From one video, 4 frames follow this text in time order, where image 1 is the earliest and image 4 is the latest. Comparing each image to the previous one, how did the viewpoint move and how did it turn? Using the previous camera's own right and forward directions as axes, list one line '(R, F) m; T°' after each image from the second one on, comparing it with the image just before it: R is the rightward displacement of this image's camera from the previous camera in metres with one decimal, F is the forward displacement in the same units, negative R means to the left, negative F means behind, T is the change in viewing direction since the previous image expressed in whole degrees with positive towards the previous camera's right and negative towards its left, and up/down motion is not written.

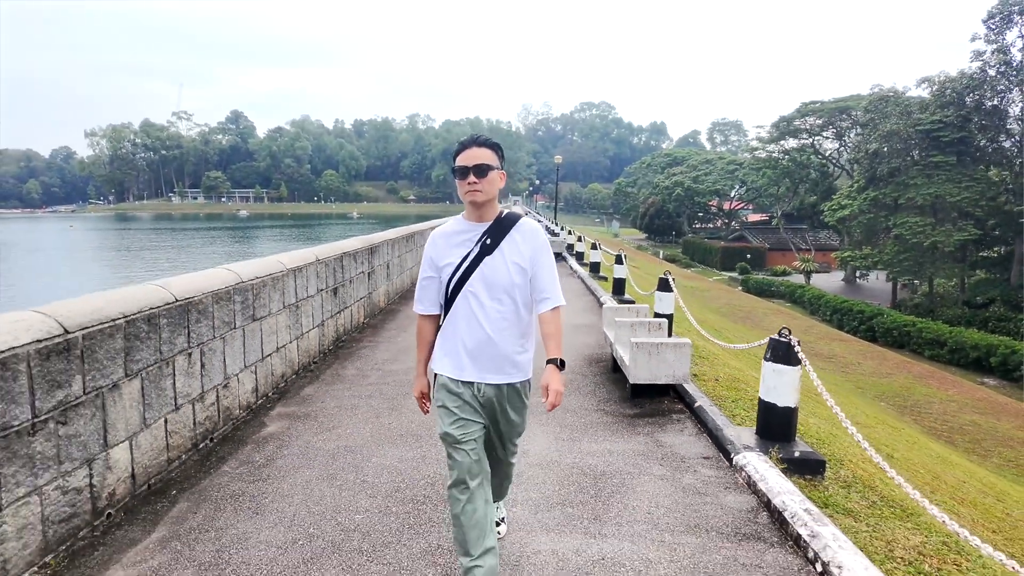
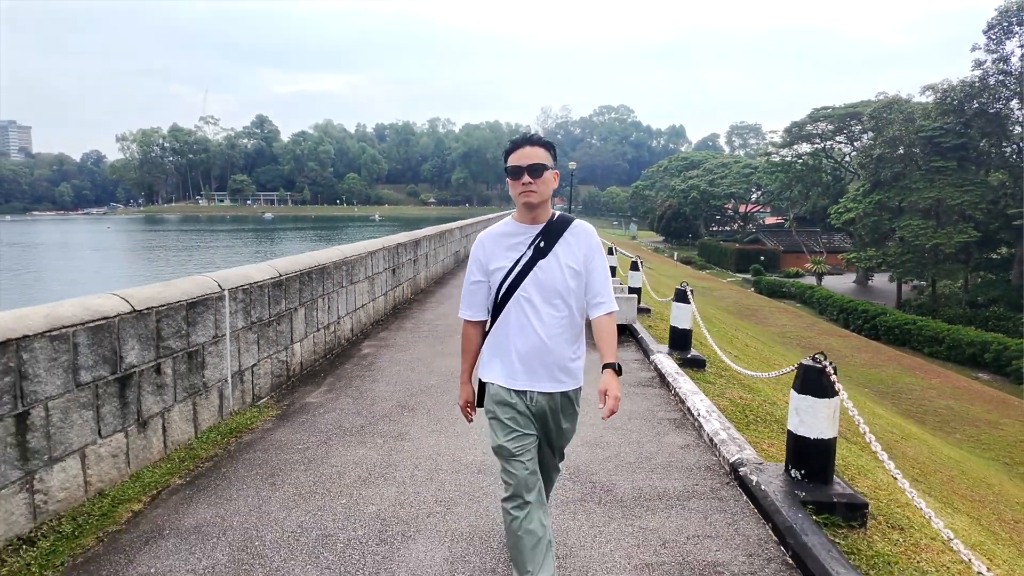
(+0.1, -2.5) m; -2°
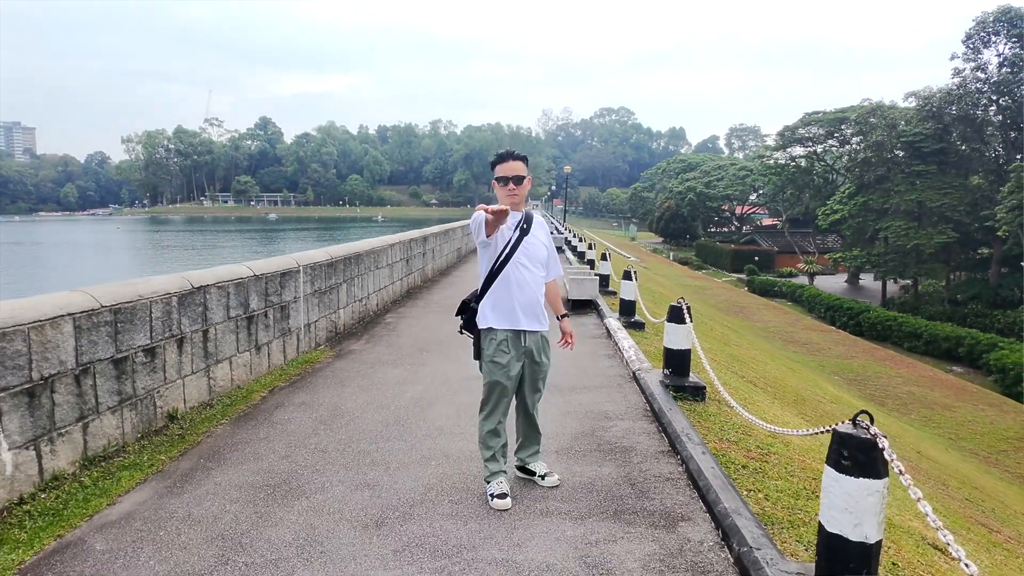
(+0.2, -2.1) m; 0°
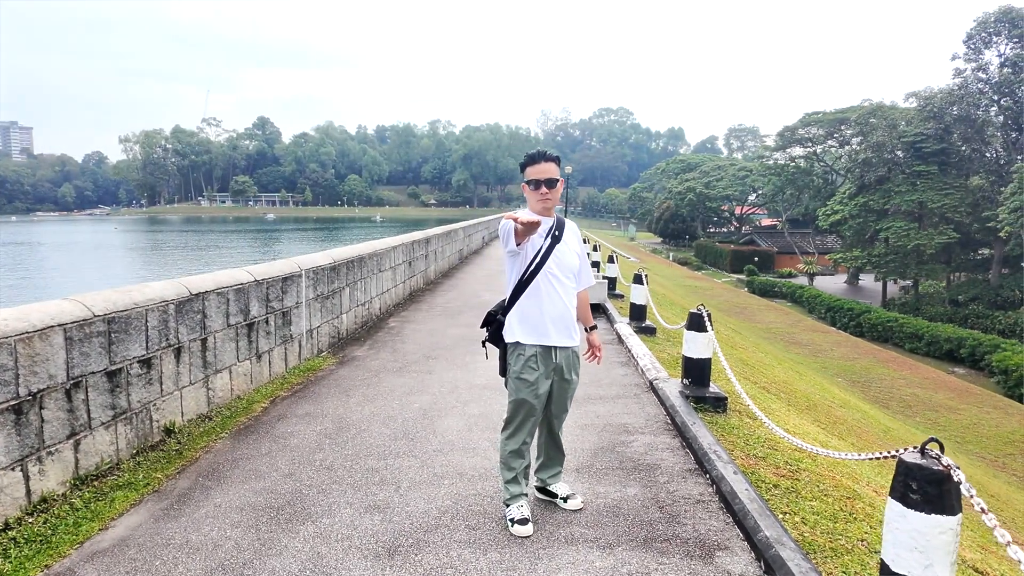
(-0.1, +0.2) m; 0°
